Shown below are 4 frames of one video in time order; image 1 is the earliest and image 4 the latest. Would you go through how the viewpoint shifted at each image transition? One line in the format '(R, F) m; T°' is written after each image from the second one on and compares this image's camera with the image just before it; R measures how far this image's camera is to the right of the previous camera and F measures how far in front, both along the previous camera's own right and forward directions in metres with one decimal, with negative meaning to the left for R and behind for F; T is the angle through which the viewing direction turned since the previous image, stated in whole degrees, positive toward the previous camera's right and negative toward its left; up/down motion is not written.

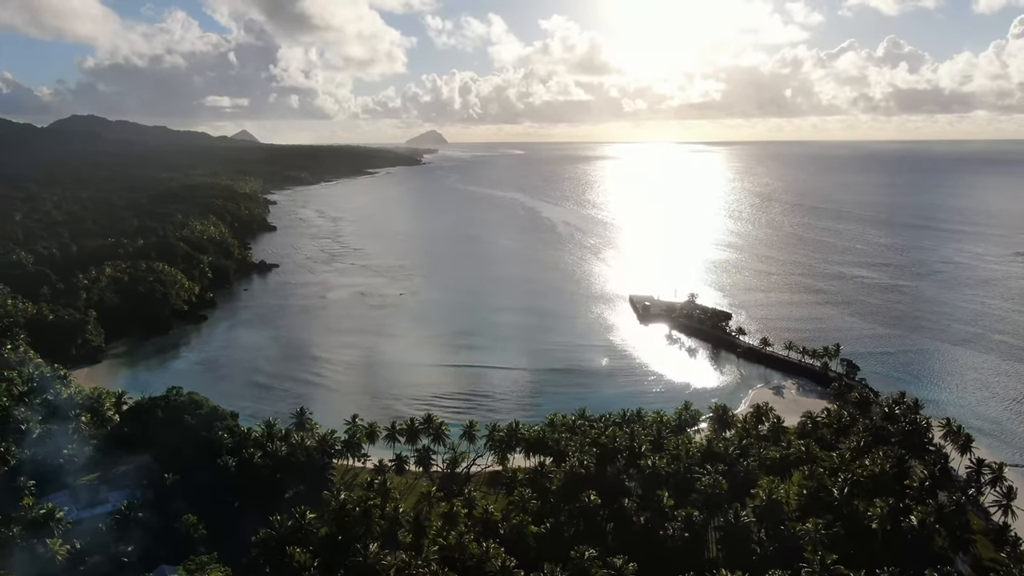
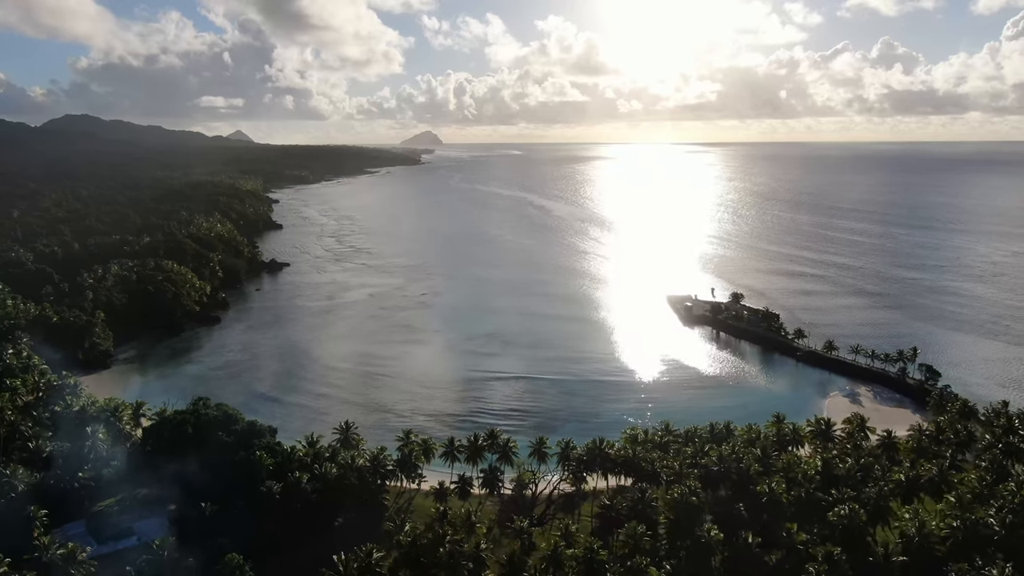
(-3.8, +4.1) m; 0°
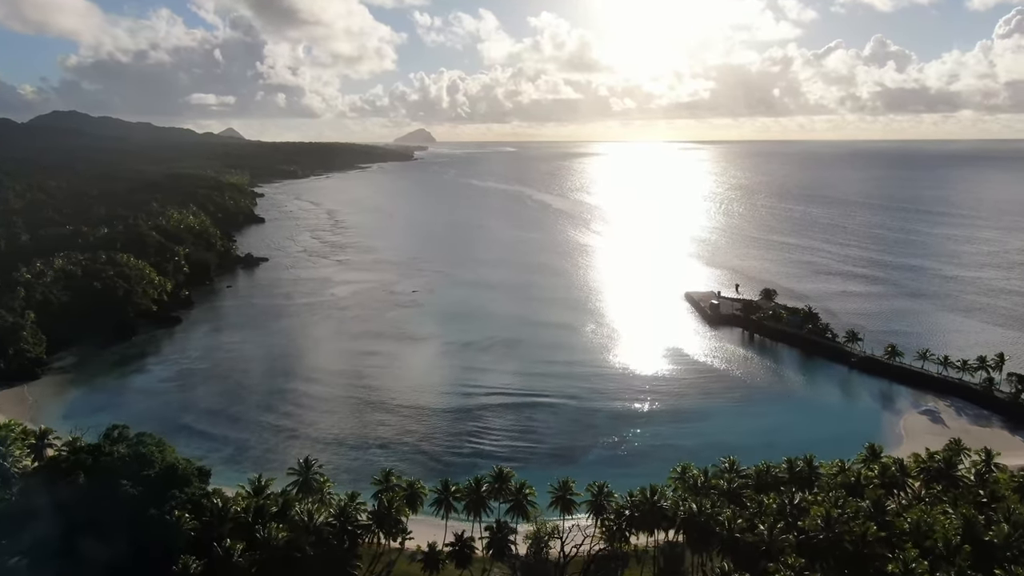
(-0.7, +7.9) m; +1°
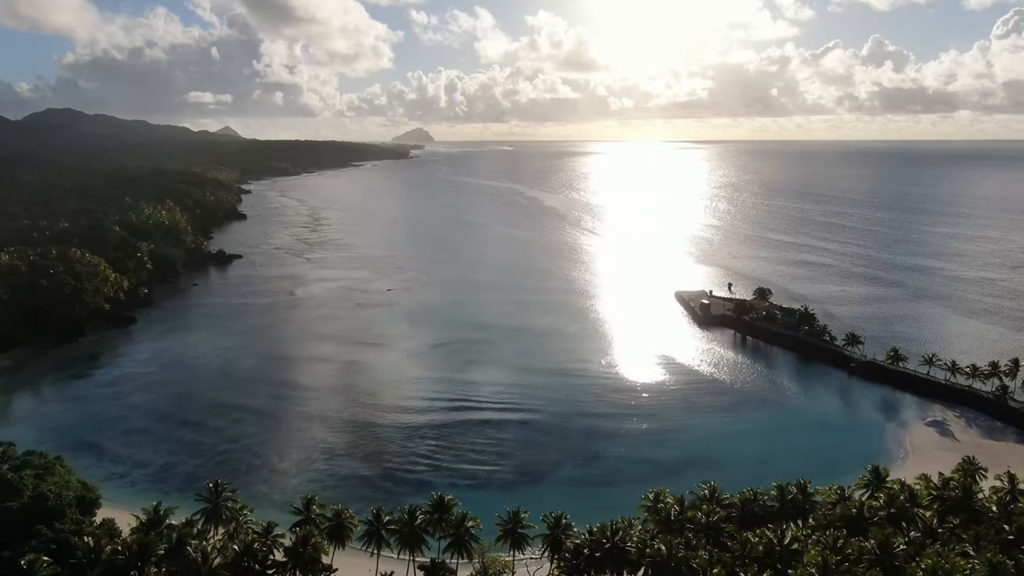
(+1.7, +3.5) m; 0°
